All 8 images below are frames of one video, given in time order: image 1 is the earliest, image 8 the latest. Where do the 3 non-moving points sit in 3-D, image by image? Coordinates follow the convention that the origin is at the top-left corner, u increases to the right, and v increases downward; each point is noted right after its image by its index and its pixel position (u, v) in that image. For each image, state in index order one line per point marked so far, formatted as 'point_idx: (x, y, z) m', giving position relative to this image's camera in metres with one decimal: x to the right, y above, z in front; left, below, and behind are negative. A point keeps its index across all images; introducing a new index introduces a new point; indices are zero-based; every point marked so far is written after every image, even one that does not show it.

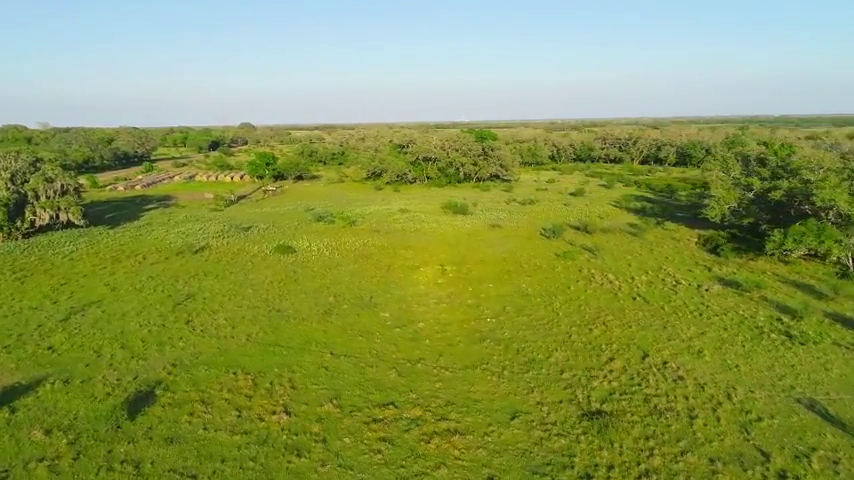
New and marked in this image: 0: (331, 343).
0: (-3.0, -3.2, +18.8) m
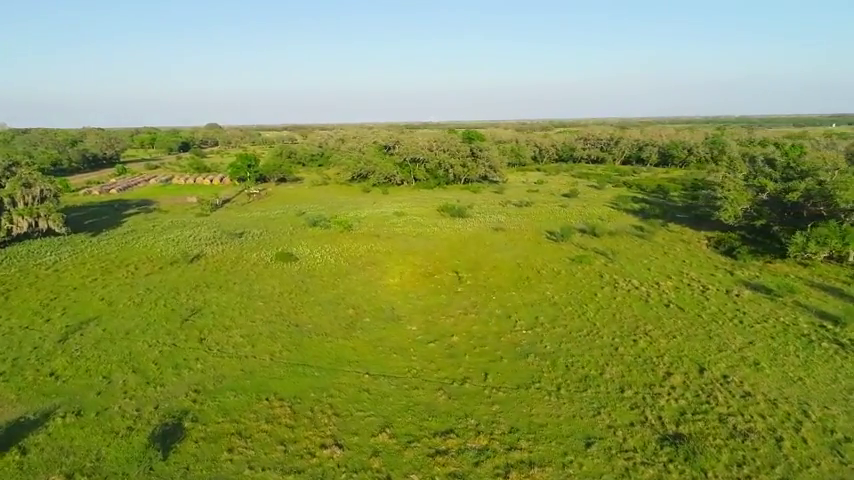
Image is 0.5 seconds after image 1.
0: (-1.8, -3.5, +17.4) m
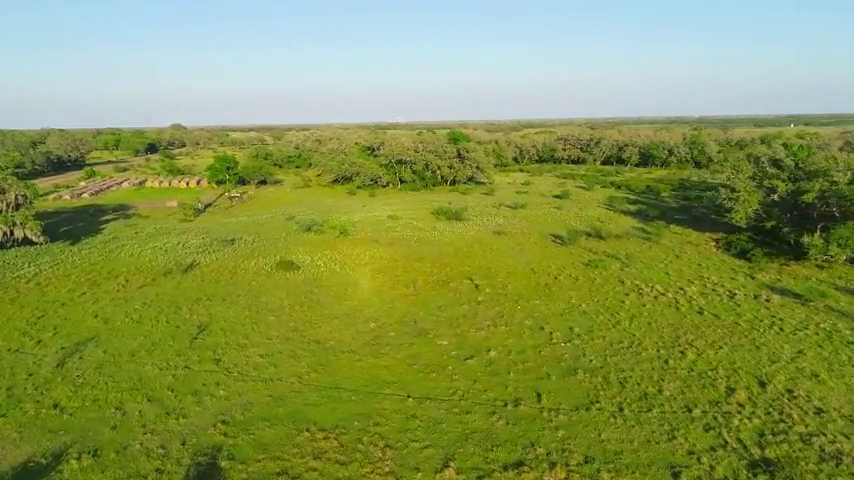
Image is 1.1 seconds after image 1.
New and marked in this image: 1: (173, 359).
0: (-0.6, -3.8, +16.0) m
1: (-7.4, -3.5, +17.6) m
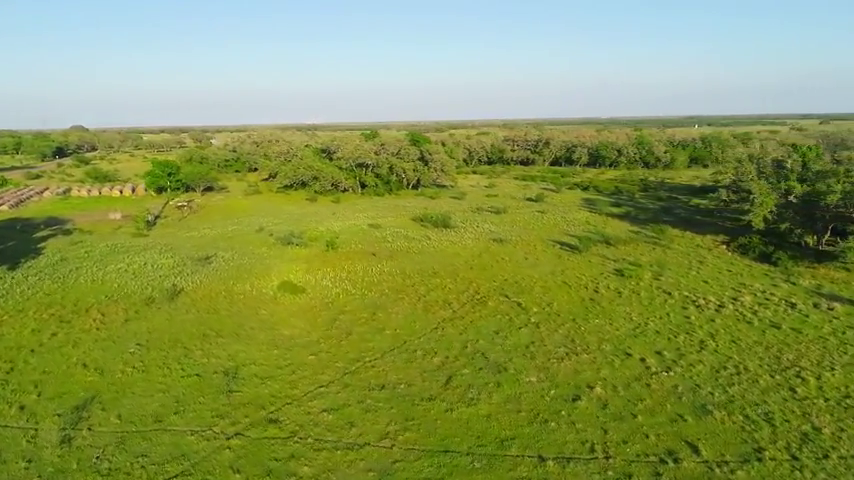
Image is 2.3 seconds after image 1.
0: (+2.1, -4.3, +13.2) m
1: (-4.9, -4.2, +13.8) m
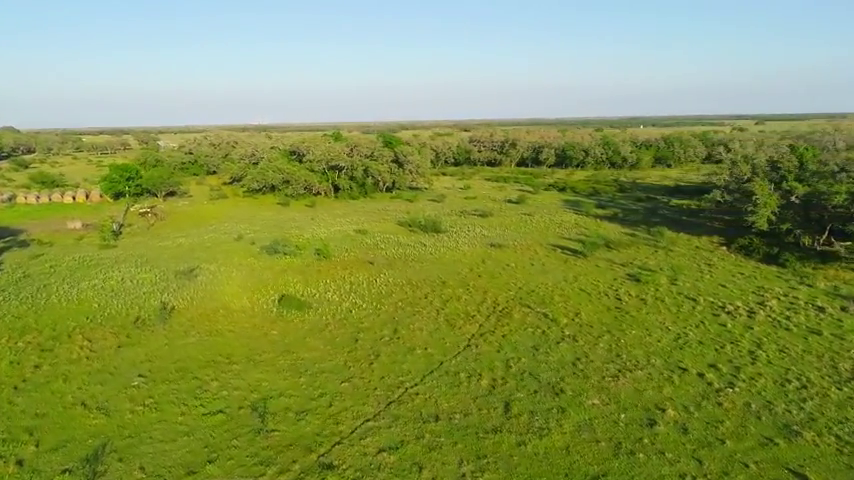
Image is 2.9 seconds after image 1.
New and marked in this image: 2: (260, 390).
0: (+3.7, -4.6, +11.9) m
1: (-3.3, -4.6, +11.9) m
2: (-4.4, -3.9, +15.6) m
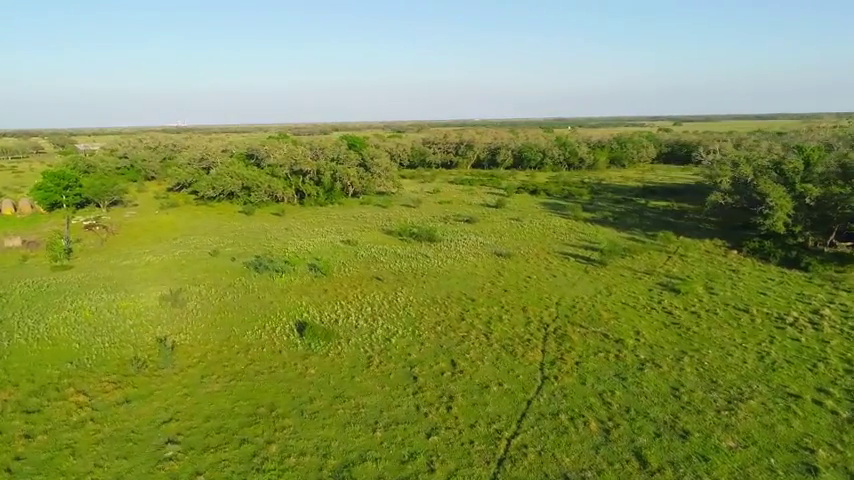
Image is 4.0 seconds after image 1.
0: (+6.4, -5.0, +9.9) m
1: (-0.5, -5.1, +9.1) m
2: (-2.0, -4.5, +12.7) m
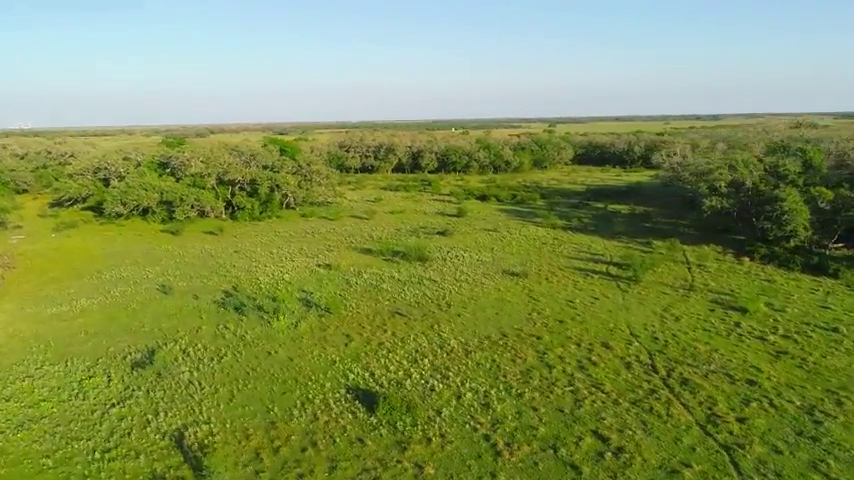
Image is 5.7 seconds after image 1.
0: (+10.9, -5.5, +7.2) m
1: (+4.3, -5.9, +5.1) m
2: (+2.1, -5.4, +8.3) m
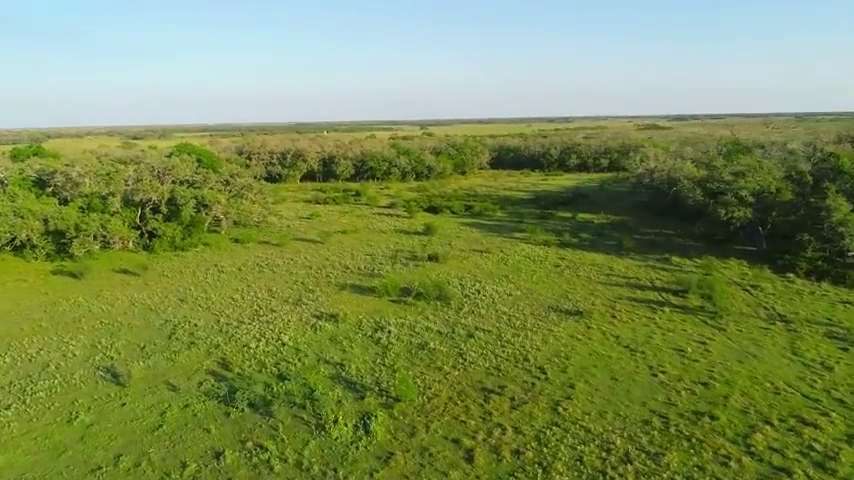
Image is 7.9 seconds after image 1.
0: (+16.8, -6.2, +4.1) m
1: (+10.9, -6.9, +0.5) m
2: (+8.0, -6.4, +3.2) m
